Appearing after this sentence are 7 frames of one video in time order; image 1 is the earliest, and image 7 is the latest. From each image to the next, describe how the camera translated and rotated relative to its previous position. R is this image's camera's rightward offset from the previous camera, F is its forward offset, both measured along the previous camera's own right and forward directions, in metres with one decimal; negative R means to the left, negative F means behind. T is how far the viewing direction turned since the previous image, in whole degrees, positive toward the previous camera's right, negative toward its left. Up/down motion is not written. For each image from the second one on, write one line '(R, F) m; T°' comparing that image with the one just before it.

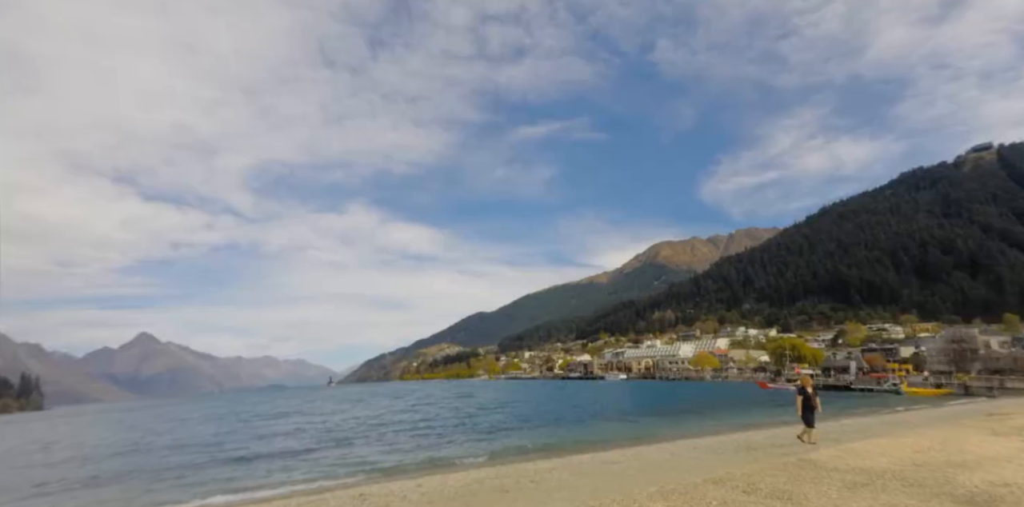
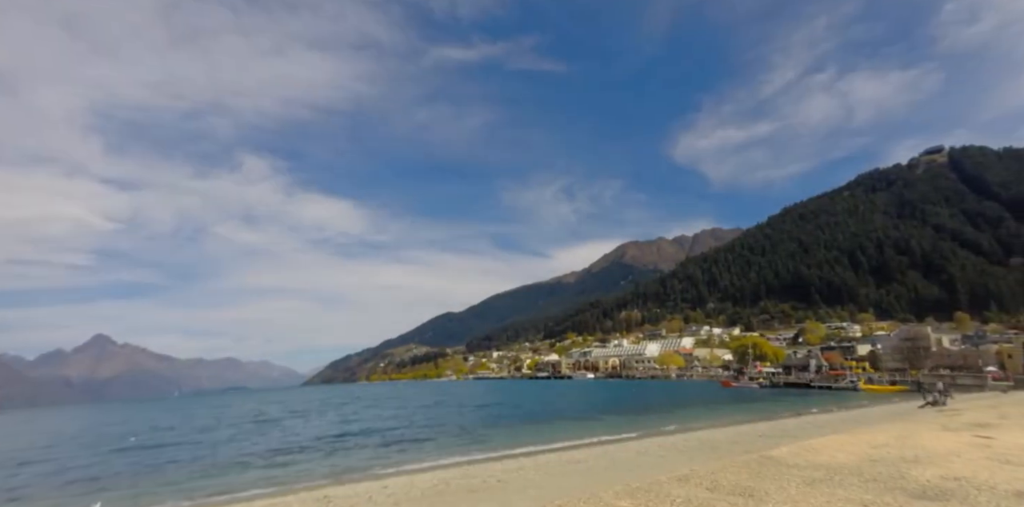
(+0.2, +0.7) m; +2°
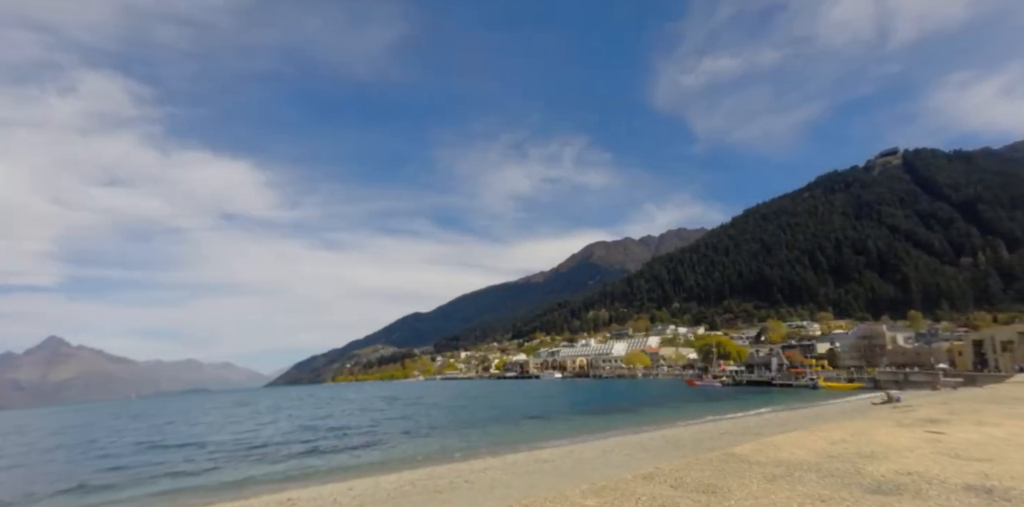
(+0.3, +0.6) m; +3°
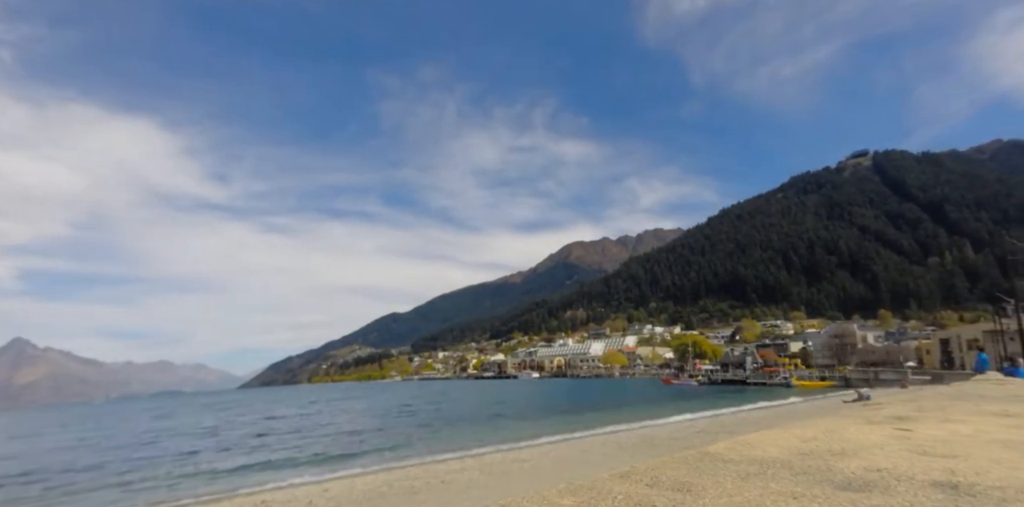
(+0.2, +0.4) m; +2°
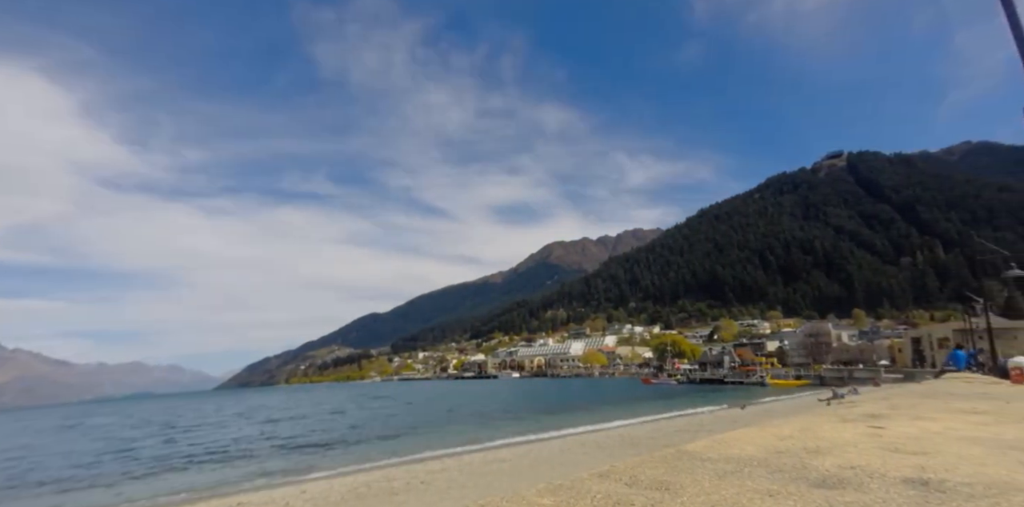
(+0.1, +0.3) m; +2°
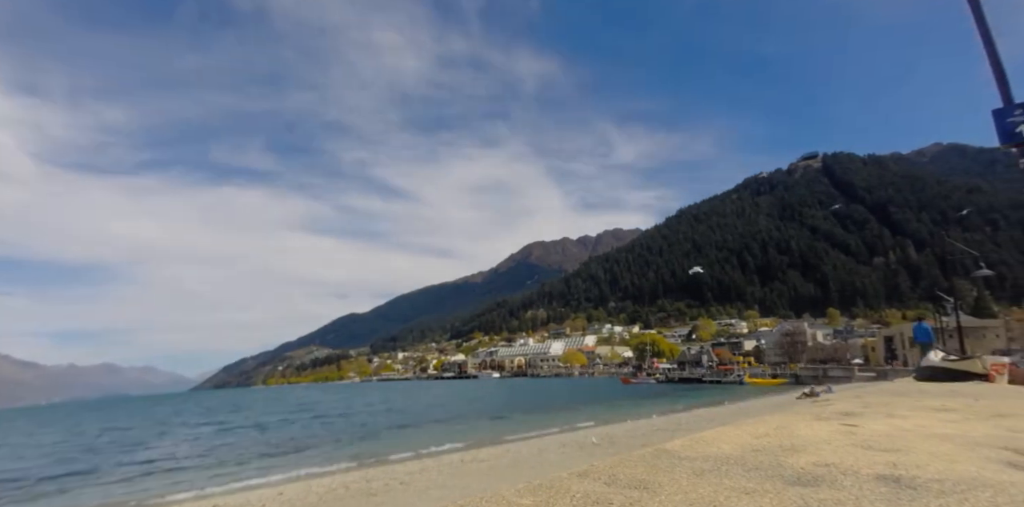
(+0.1, +0.3) m; +2°
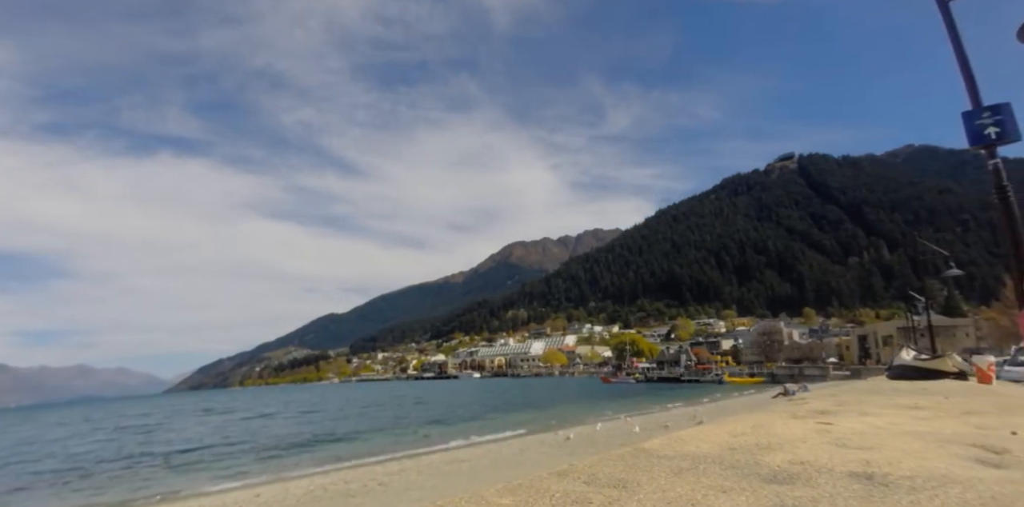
(+0.1, +0.3) m; +2°
